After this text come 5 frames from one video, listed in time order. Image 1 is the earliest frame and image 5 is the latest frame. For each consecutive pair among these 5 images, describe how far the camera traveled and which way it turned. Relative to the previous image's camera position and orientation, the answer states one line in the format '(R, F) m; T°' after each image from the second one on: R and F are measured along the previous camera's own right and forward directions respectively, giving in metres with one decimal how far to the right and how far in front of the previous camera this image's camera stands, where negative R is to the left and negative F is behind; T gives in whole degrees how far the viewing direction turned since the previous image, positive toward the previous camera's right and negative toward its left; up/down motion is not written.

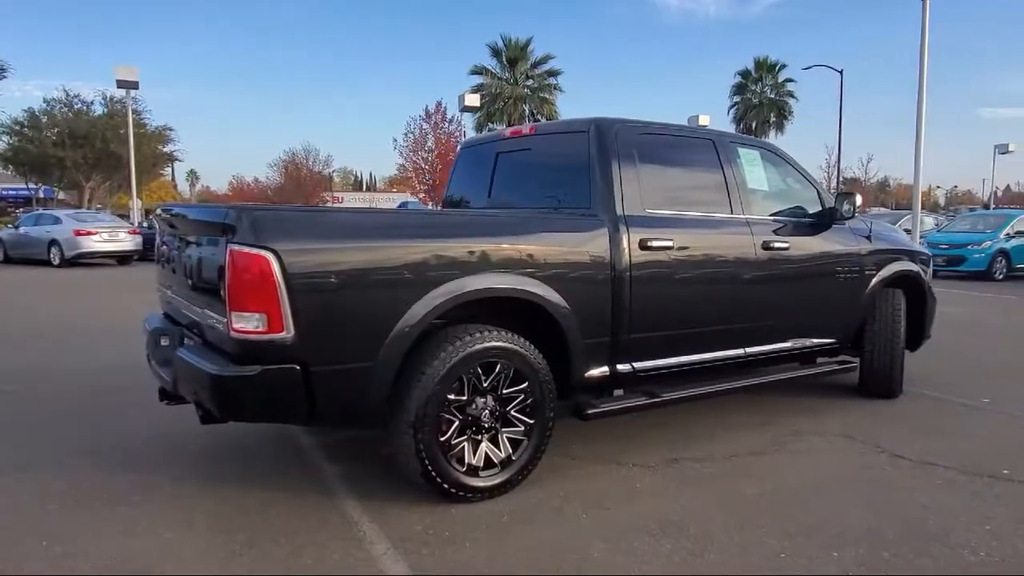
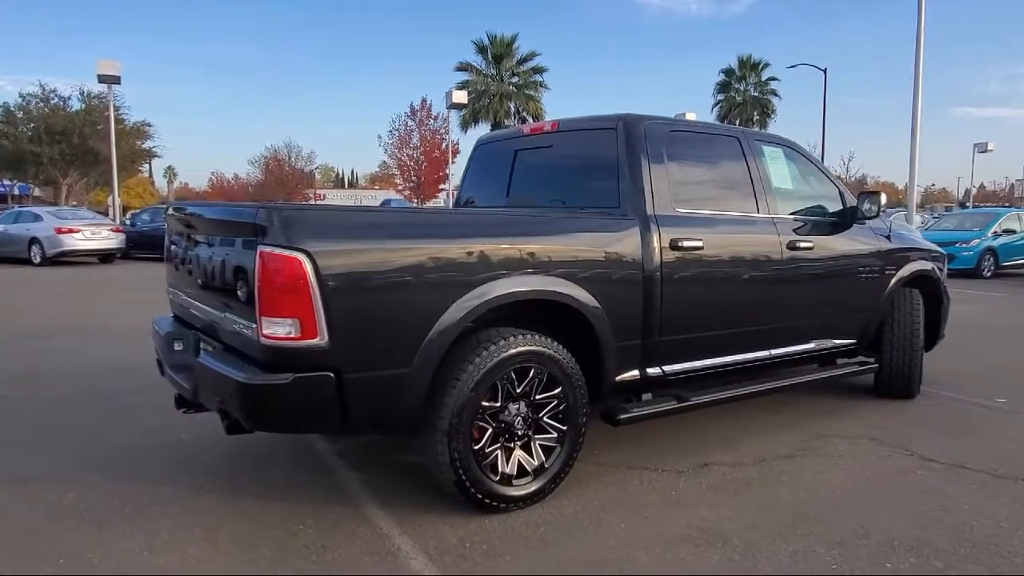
(-0.3, +0.1) m; +2°
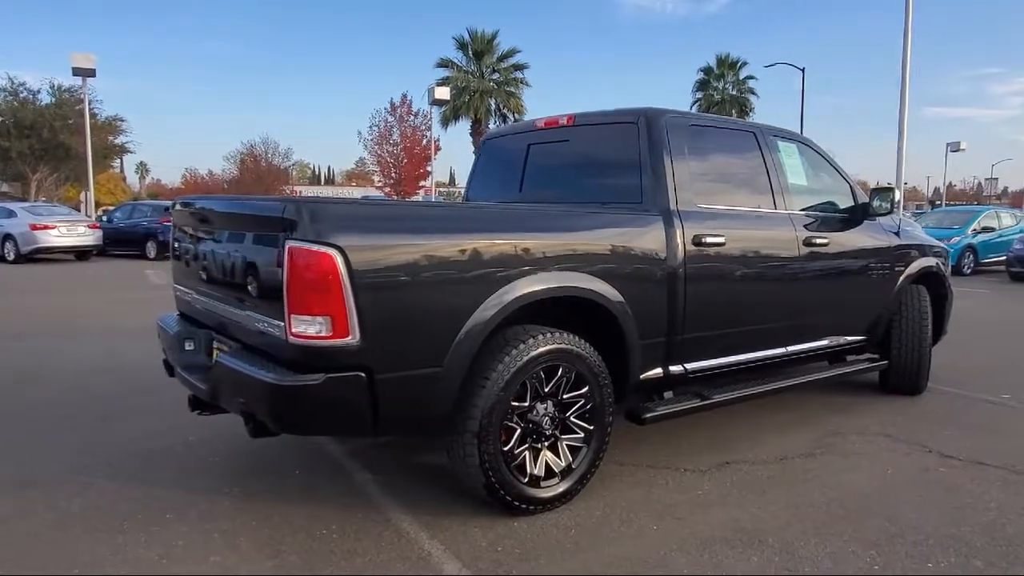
(-0.3, +0.1) m; +2°
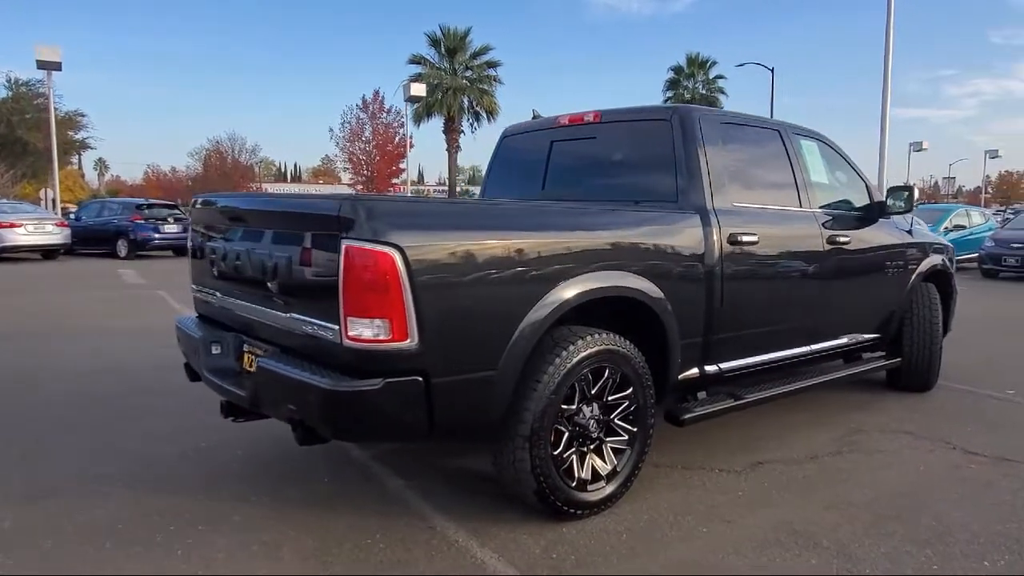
(-0.4, +0.1) m; +3°
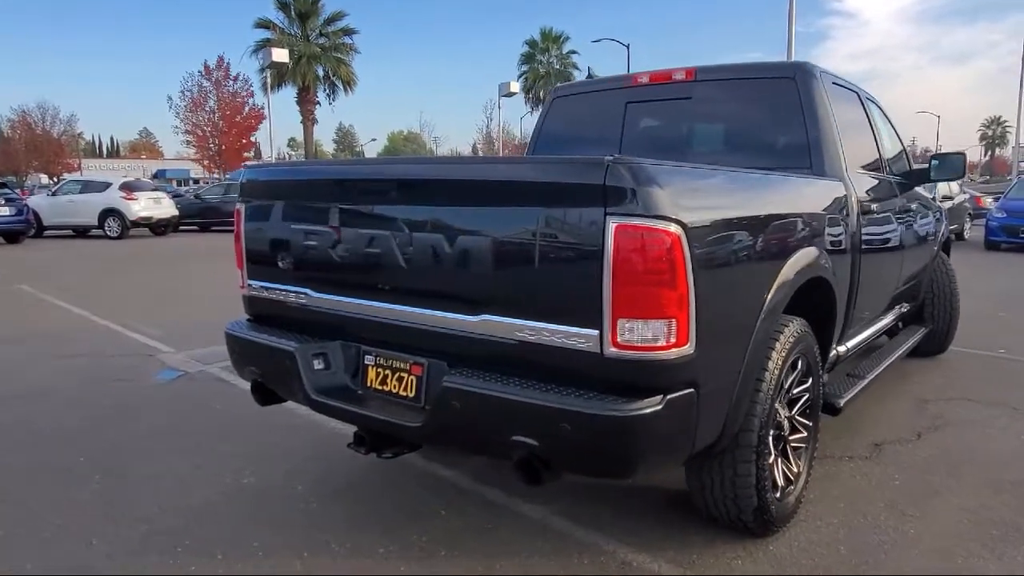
(-1.4, +0.8) m; +12°
